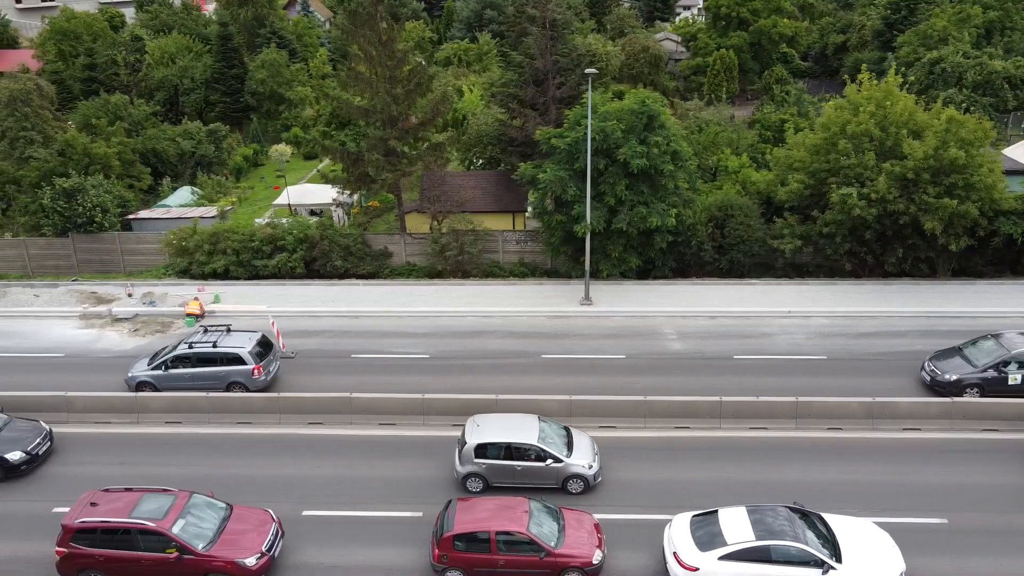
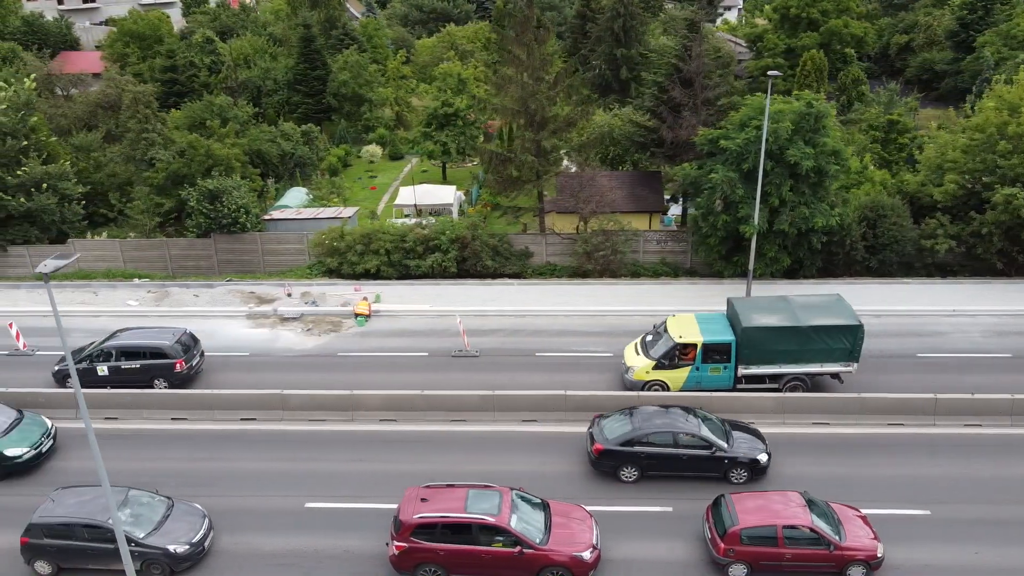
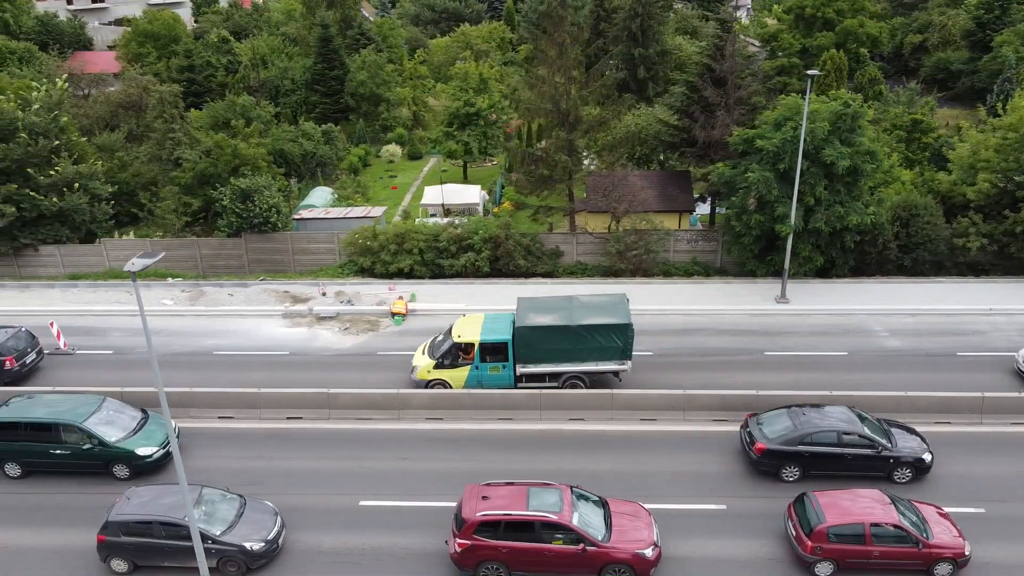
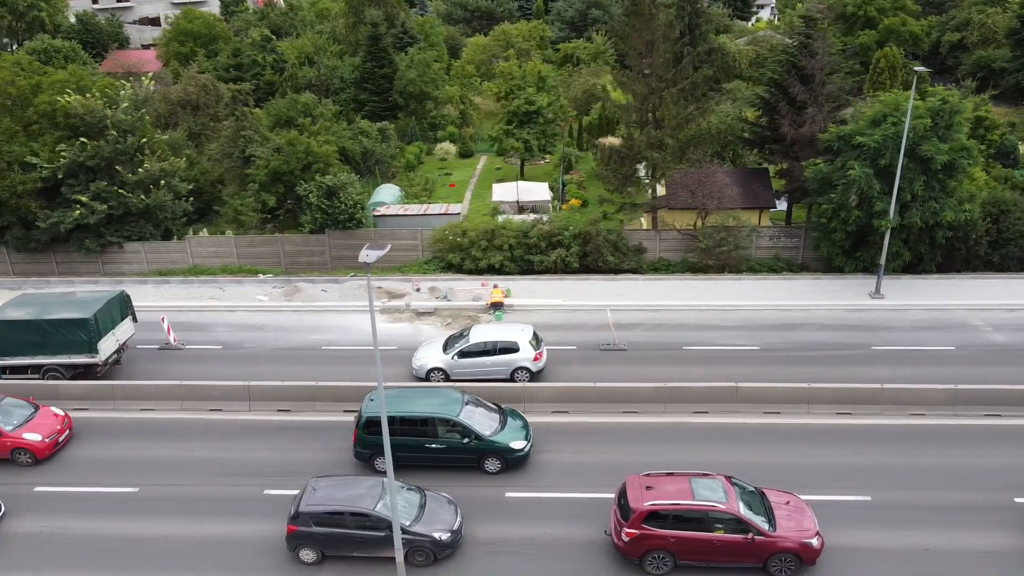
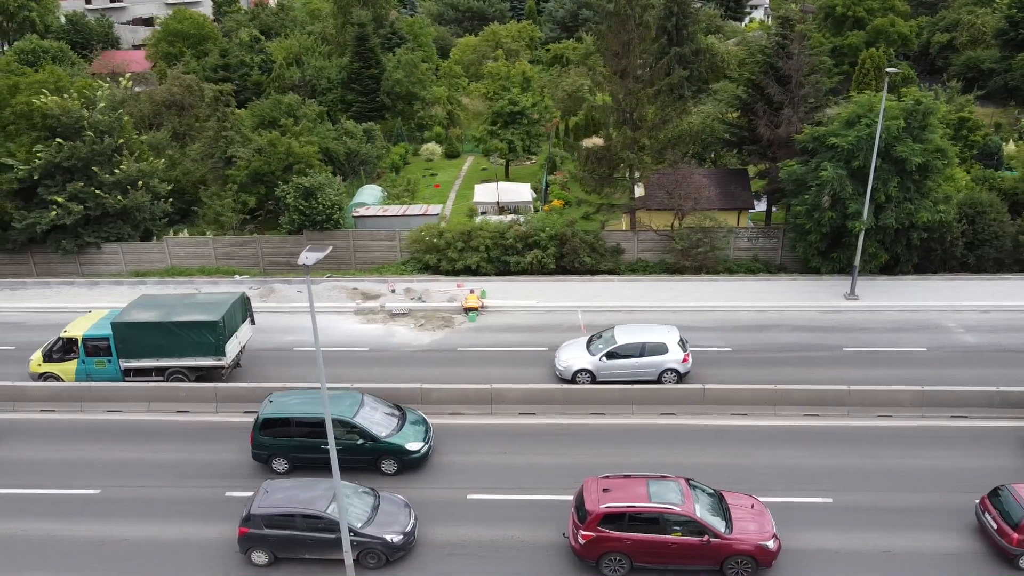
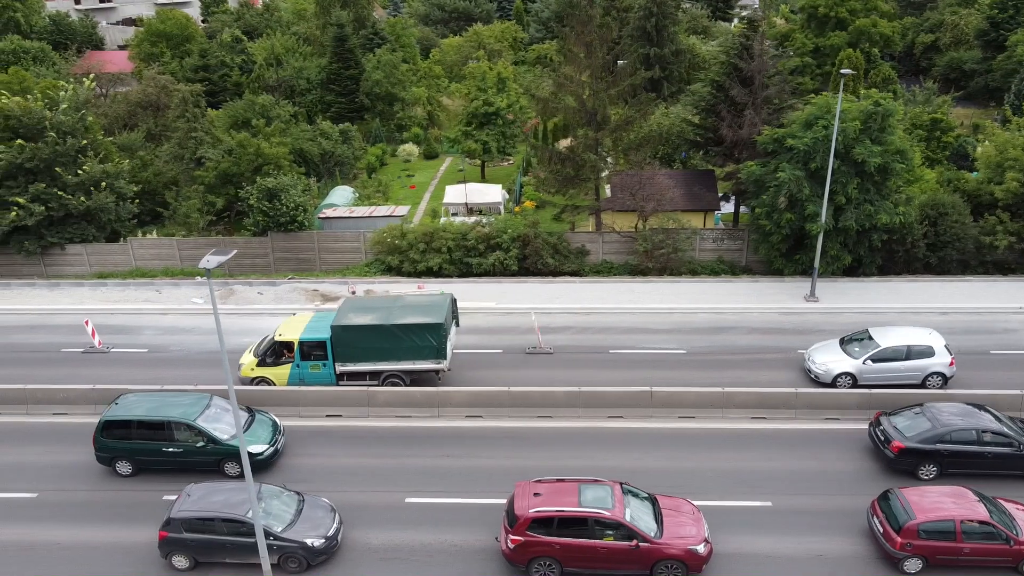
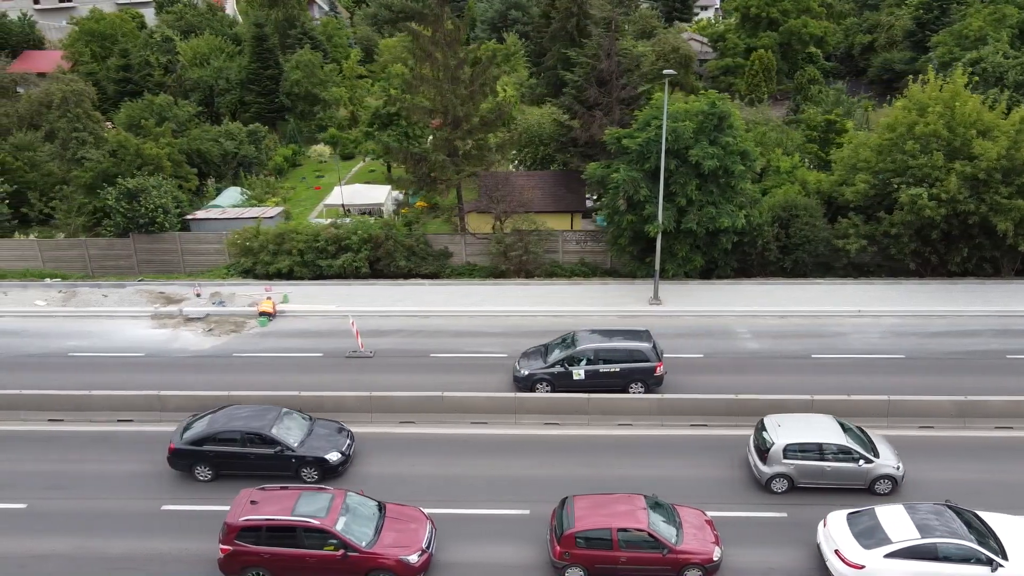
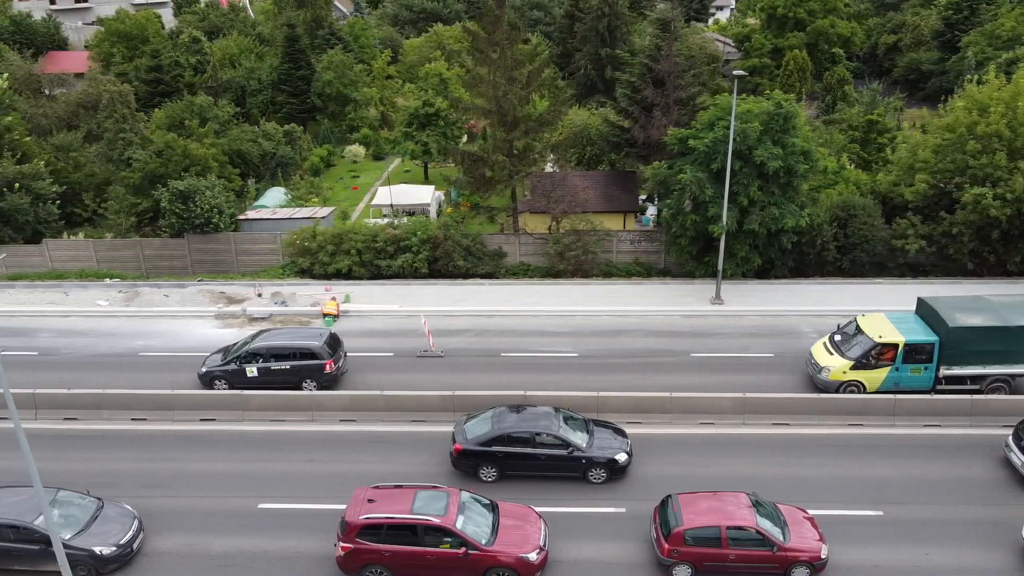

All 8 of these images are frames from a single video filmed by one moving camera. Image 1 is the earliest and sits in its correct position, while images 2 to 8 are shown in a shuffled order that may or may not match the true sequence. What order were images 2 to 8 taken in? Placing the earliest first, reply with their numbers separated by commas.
7, 8, 2, 3, 6, 5, 4
